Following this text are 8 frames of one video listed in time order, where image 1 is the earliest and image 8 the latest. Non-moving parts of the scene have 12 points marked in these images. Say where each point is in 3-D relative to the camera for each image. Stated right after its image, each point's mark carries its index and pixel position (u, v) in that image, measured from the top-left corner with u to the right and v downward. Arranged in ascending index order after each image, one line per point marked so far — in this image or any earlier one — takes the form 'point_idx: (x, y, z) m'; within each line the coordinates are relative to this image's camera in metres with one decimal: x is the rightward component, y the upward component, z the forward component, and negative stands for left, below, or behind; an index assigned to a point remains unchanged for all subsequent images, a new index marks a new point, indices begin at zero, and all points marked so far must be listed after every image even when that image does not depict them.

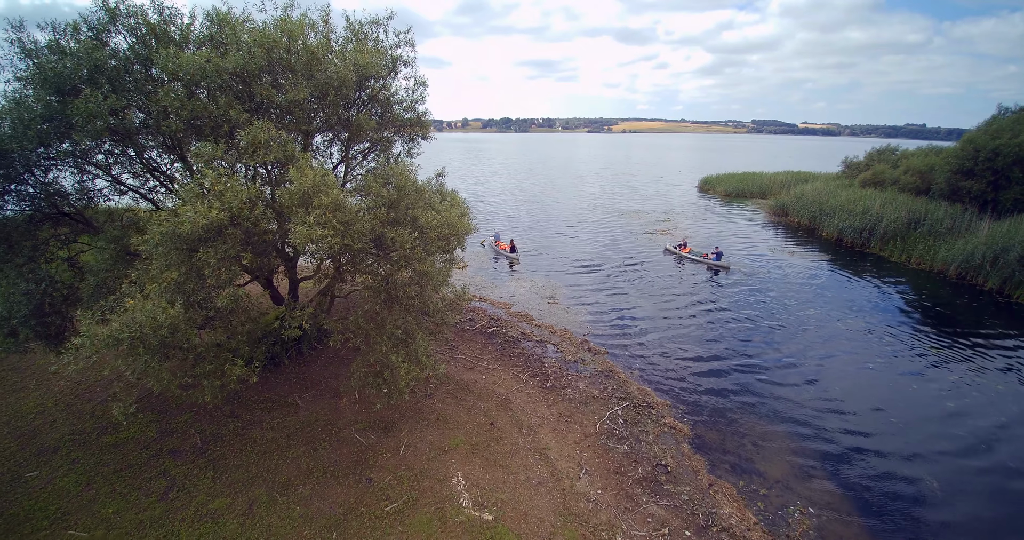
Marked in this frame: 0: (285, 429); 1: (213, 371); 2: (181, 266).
0: (-6.5, -4.6, +12.9) m
1: (-7.3, -2.2, +10.8) m
2: (-7.3, +0.1, +9.9) m
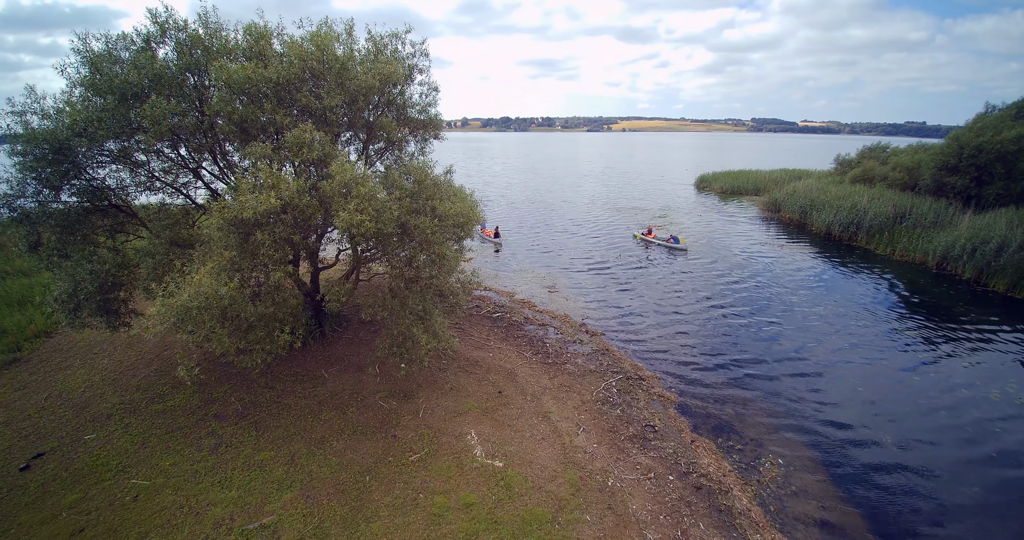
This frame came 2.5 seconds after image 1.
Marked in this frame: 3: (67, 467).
0: (-6.3, -4.1, +14.5) m
1: (-7.1, -1.7, +12.4) m
2: (-7.2, +0.6, +11.5) m
3: (-12.4, -5.5, +12.6) m
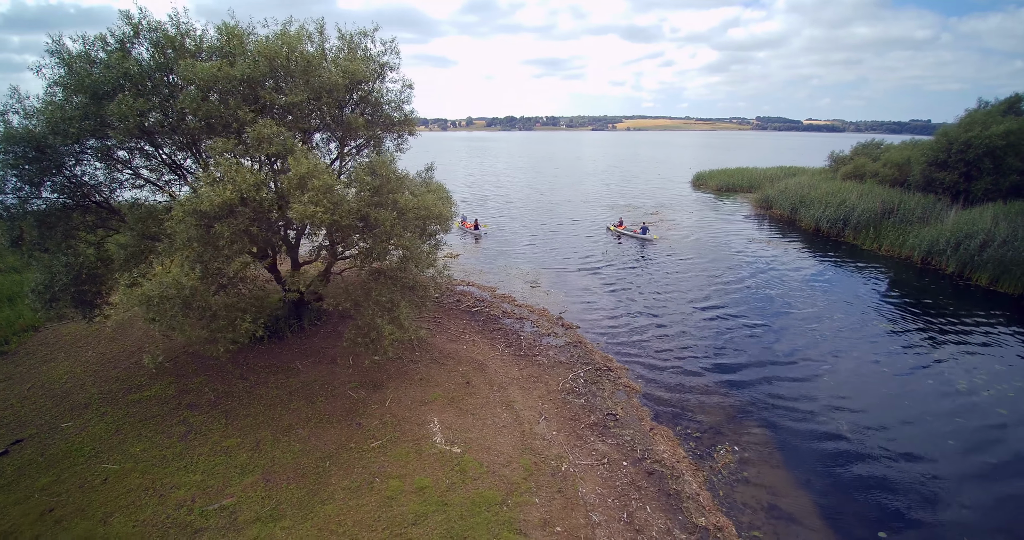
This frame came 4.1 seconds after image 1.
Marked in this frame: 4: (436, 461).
0: (-7.4, -3.9, +14.9) m
1: (-8.2, -1.5, +12.7) m
2: (-8.3, +0.8, +11.9) m
3: (-13.5, -5.3, +13.0) m
4: (-2.0, -4.9, +11.6) m
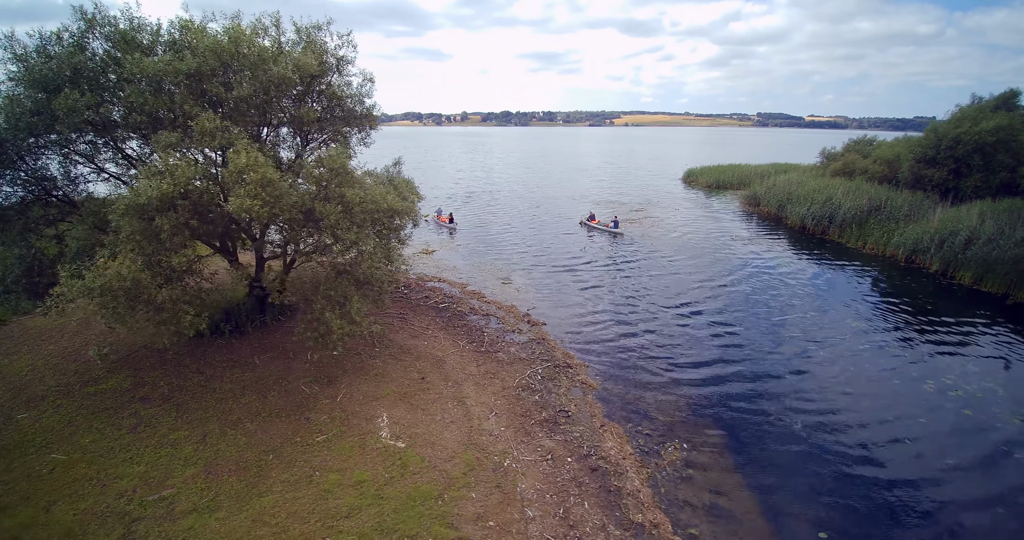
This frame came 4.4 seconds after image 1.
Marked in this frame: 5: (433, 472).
0: (-8.9, -3.7, +14.9) m
1: (-9.7, -1.3, +12.7) m
2: (-9.7, +1.0, +11.8) m
3: (-15.0, -5.0, +12.9) m
4: (-3.4, -4.8, +11.6) m
5: (-2.0, -5.0, +11.1) m
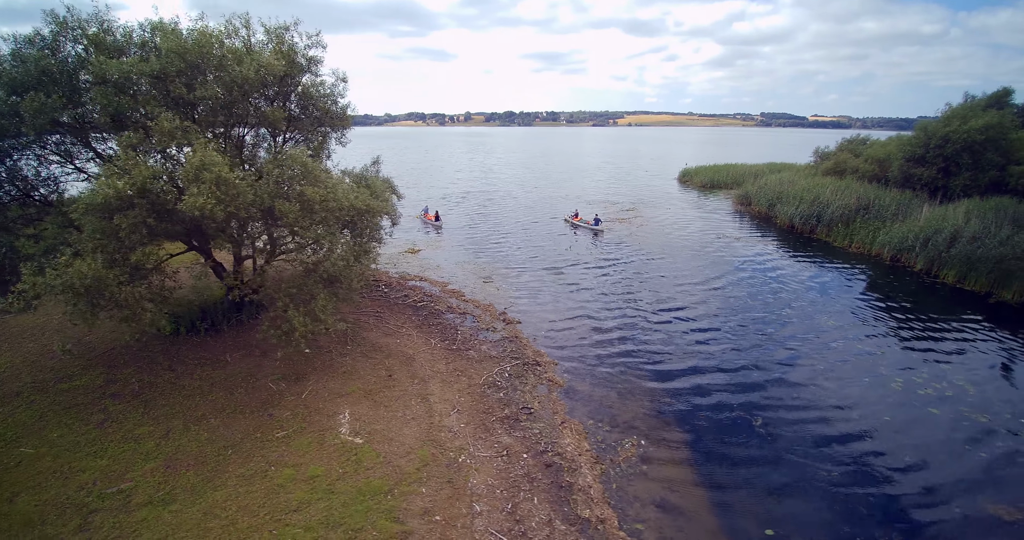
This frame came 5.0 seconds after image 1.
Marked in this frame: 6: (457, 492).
0: (-10.0, -3.6, +15.1) m
1: (-10.8, -1.2, +12.9) m
2: (-10.9, +1.1, +12.0) m
3: (-16.1, -5.0, +13.2) m
4: (-4.6, -4.7, +11.7) m
5: (-3.1, -4.9, +11.2) m
6: (-1.3, -5.2, +10.6) m
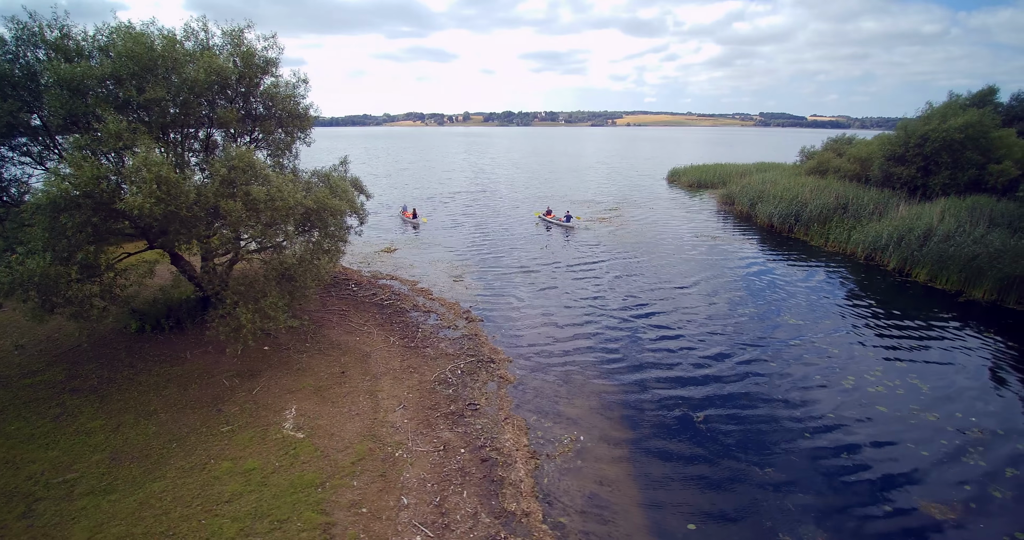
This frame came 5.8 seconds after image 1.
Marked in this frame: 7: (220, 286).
0: (-11.7, -3.6, +15.4) m
1: (-12.5, -1.2, +13.2) m
2: (-12.6, +1.1, +12.3) m
3: (-17.8, -4.9, +13.5) m
4: (-6.3, -4.7, +12.0) m
5: (-4.8, -4.9, +11.5) m
6: (-3.0, -5.2, +10.9) m
7: (-10.6, -0.6, +16.3) m
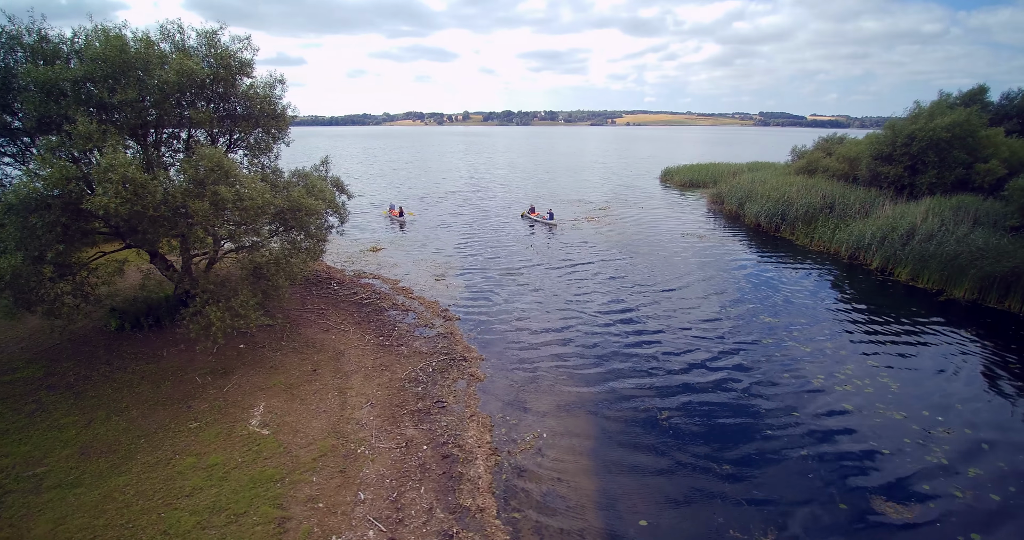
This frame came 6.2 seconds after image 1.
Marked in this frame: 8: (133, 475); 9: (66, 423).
0: (-12.8, -3.6, +15.6) m
1: (-13.6, -1.2, +13.4) m
2: (-13.6, +1.1, +12.5) m
3: (-18.9, -4.9, +13.7) m
4: (-7.3, -4.7, +12.2) m
5: (-5.9, -4.8, +11.7) m
6: (-4.1, -5.2, +11.1) m
7: (-11.6, -0.5, +16.5) m
8: (-9.5, -5.2, +11.3) m
9: (-13.3, -4.6, +13.4) m
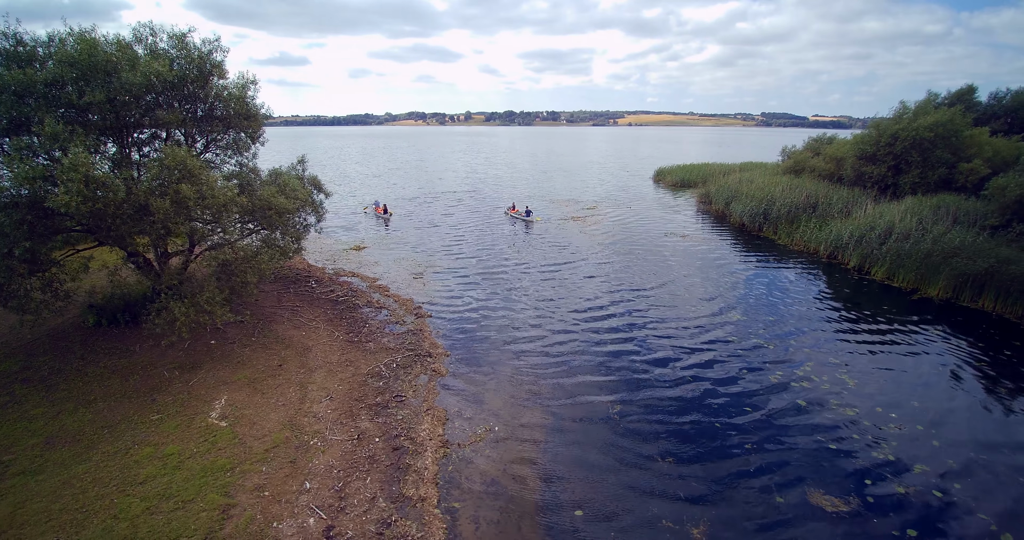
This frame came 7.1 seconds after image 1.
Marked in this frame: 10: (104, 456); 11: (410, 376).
0: (-14.2, -3.4, +16.0) m
1: (-15.0, -1.1, +13.8) m
2: (-15.0, +1.2, +12.9) m
3: (-20.3, -4.8, +14.1) m
4: (-8.8, -4.6, +12.6) m
5: (-7.3, -4.8, +12.1) m
6: (-5.5, -5.1, +11.5) m
7: (-13.0, -0.4, +16.9) m
8: (-10.9, -5.1, +11.7) m
9: (-14.7, -4.5, +13.8) m
10: (-10.8, -5.0, +11.9) m
11: (-3.6, -3.8, +16.2) m
